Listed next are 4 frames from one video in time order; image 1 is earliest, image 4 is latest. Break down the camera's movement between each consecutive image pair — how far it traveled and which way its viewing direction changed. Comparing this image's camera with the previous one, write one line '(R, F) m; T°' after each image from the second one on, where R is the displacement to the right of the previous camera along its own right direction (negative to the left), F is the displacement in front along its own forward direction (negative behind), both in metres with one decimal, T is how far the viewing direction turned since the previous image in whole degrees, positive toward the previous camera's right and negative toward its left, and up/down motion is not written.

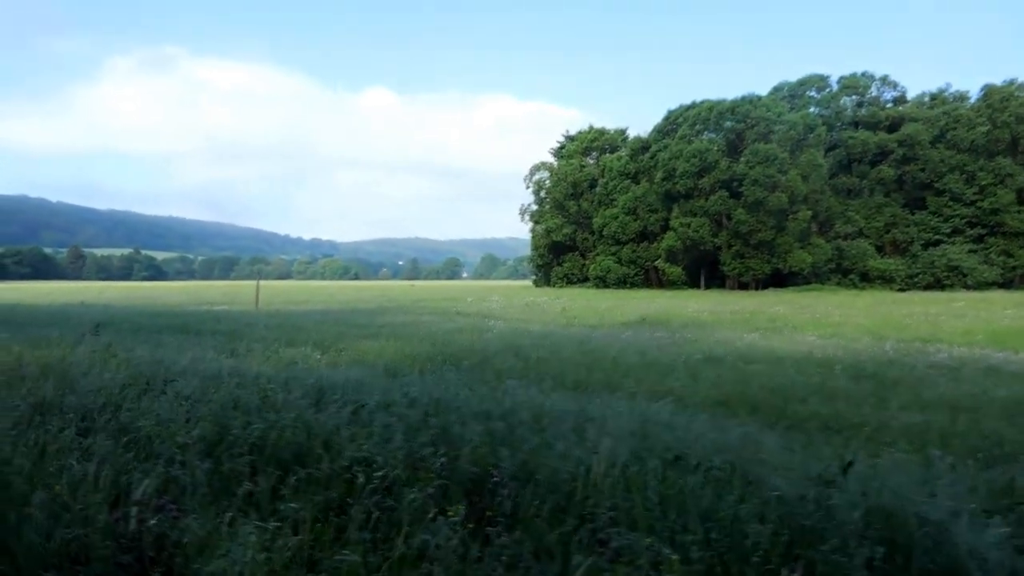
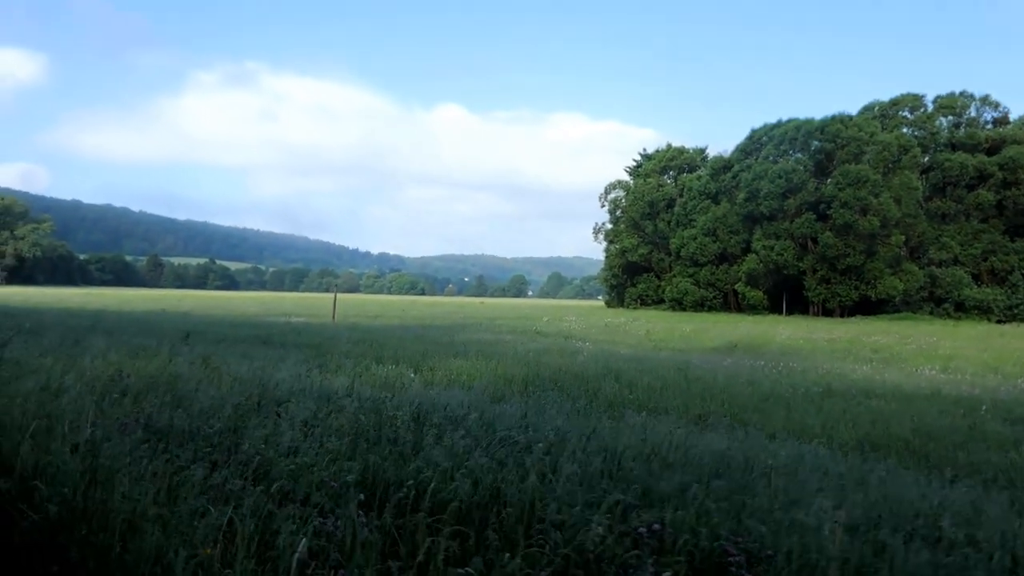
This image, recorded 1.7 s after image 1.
(-0.7, +0.9) m; -4°
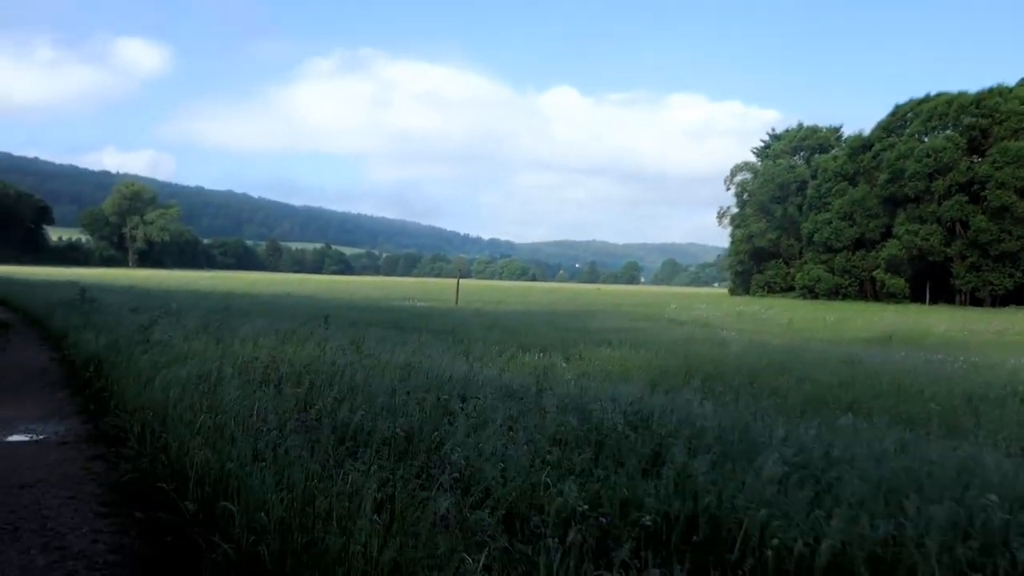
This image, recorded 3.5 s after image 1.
(-0.7, +1.0) m; -7°
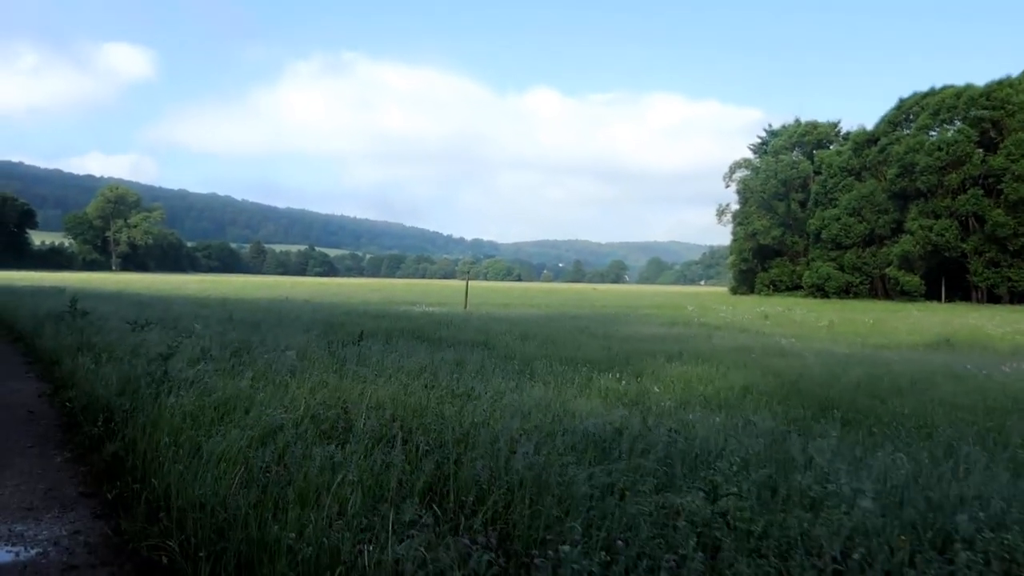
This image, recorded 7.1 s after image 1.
(-1.1, +2.0) m; +1°
